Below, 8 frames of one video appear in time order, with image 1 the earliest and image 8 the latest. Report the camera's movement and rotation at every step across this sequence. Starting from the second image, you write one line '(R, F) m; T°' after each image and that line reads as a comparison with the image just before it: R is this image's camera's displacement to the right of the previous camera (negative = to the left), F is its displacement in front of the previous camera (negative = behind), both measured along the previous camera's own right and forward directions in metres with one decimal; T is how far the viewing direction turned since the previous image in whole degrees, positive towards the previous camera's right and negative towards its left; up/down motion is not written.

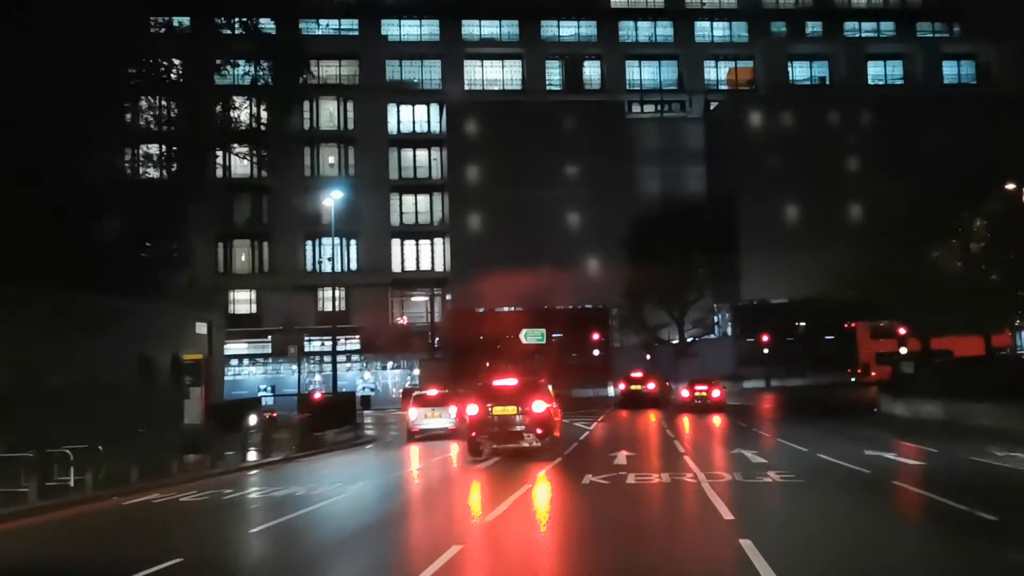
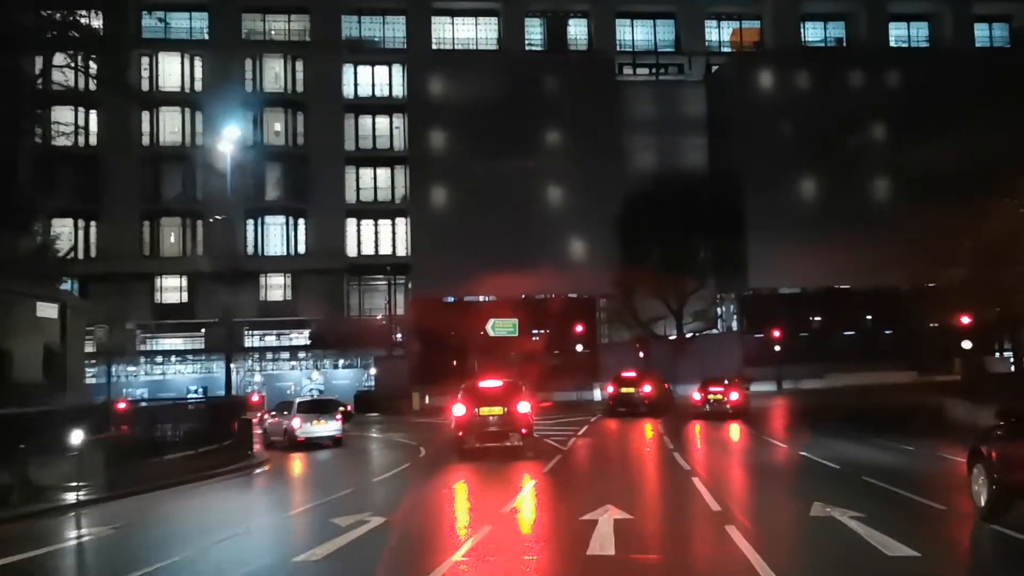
(+1.1, +8.4) m; +1°
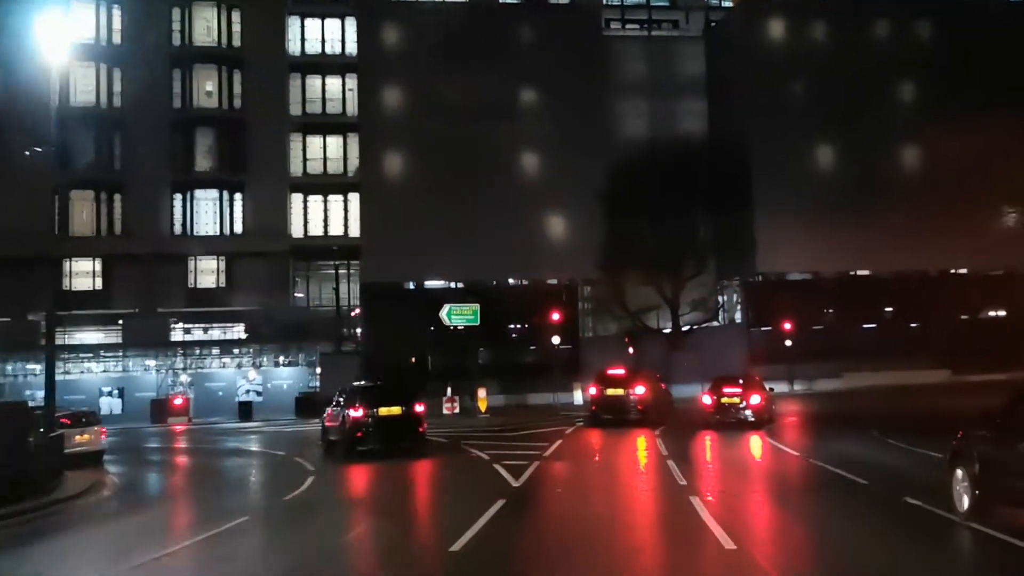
(+1.0, +7.3) m; +1°
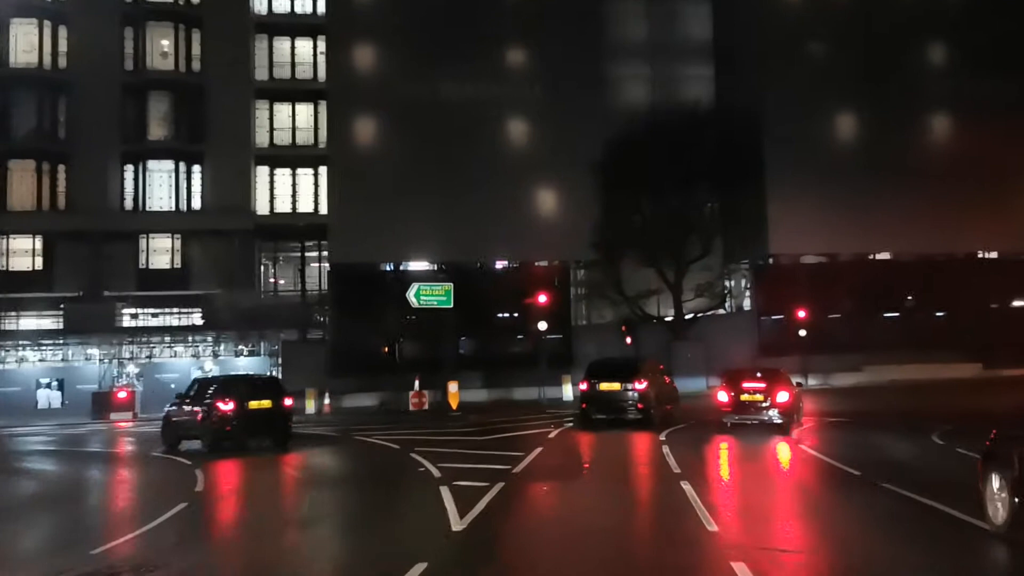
(+0.6, +4.4) m; 0°
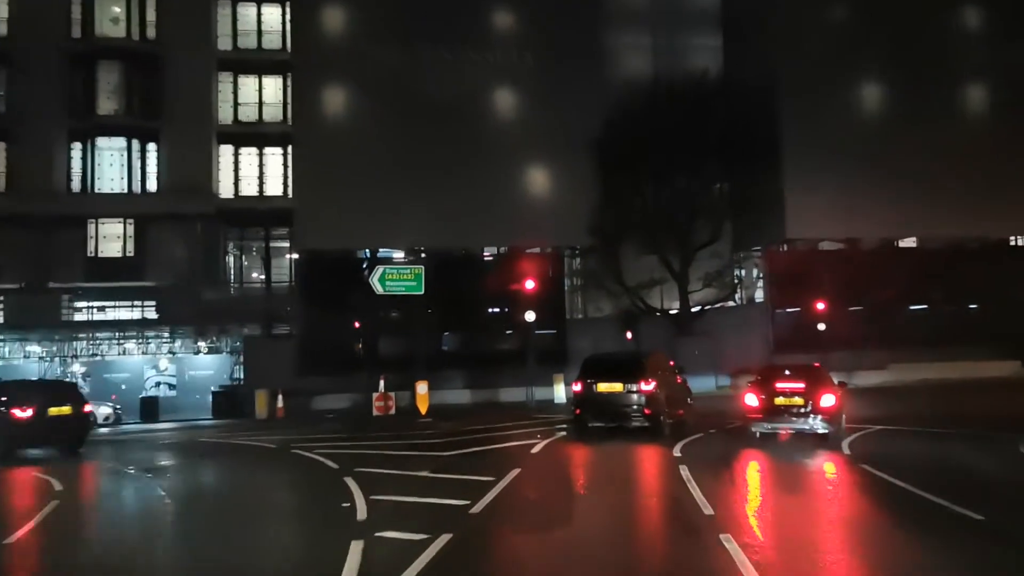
(+0.4, +4.0) m; 0°
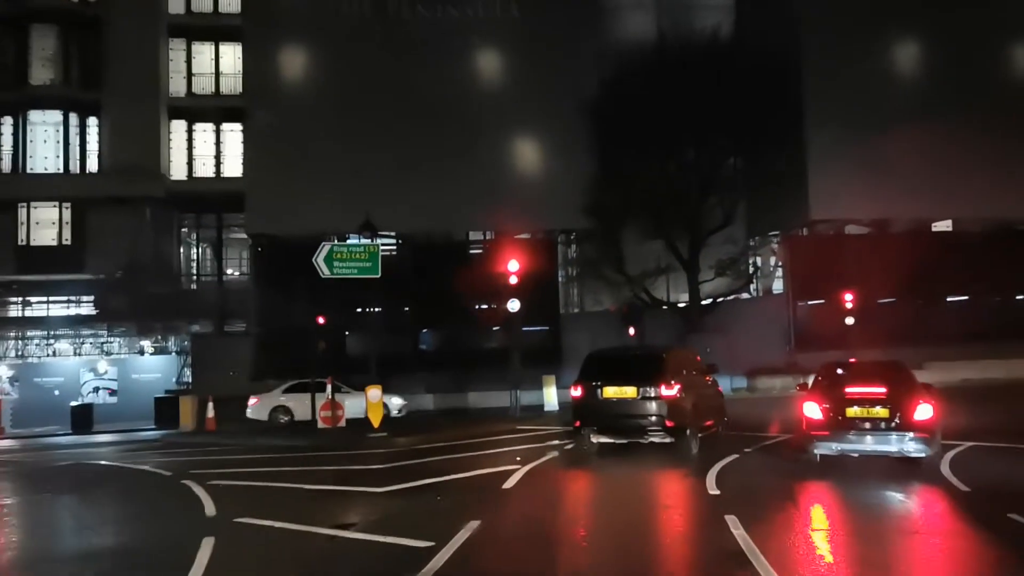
(+0.4, +4.4) m; 0°
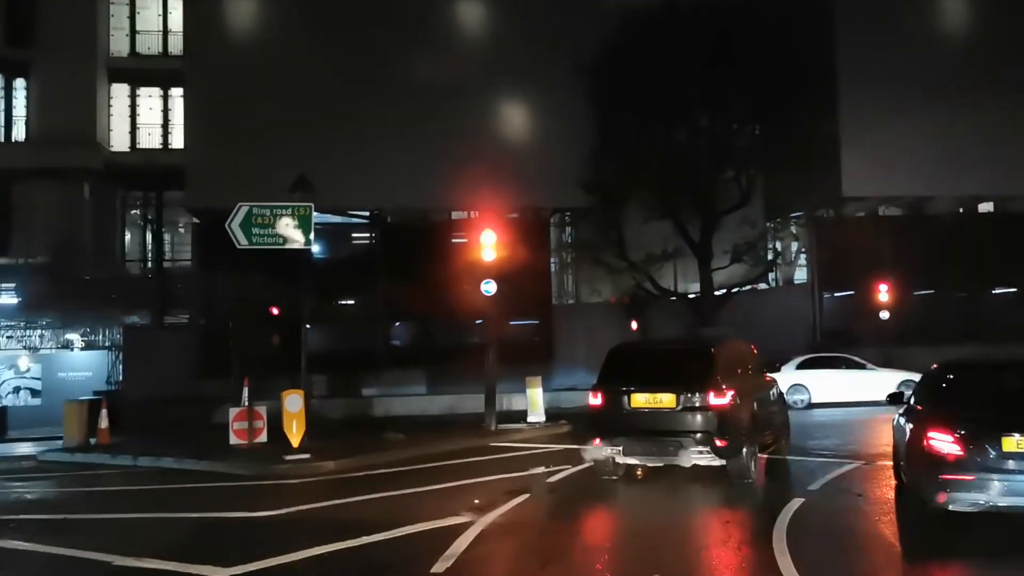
(+0.4, +4.2) m; 0°
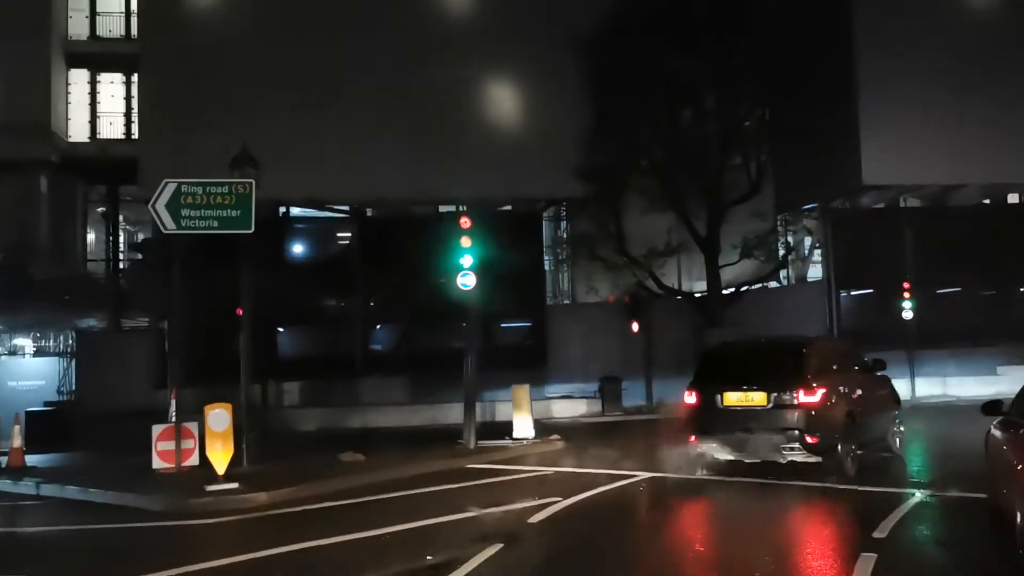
(+0.2, +2.3) m; 0°
